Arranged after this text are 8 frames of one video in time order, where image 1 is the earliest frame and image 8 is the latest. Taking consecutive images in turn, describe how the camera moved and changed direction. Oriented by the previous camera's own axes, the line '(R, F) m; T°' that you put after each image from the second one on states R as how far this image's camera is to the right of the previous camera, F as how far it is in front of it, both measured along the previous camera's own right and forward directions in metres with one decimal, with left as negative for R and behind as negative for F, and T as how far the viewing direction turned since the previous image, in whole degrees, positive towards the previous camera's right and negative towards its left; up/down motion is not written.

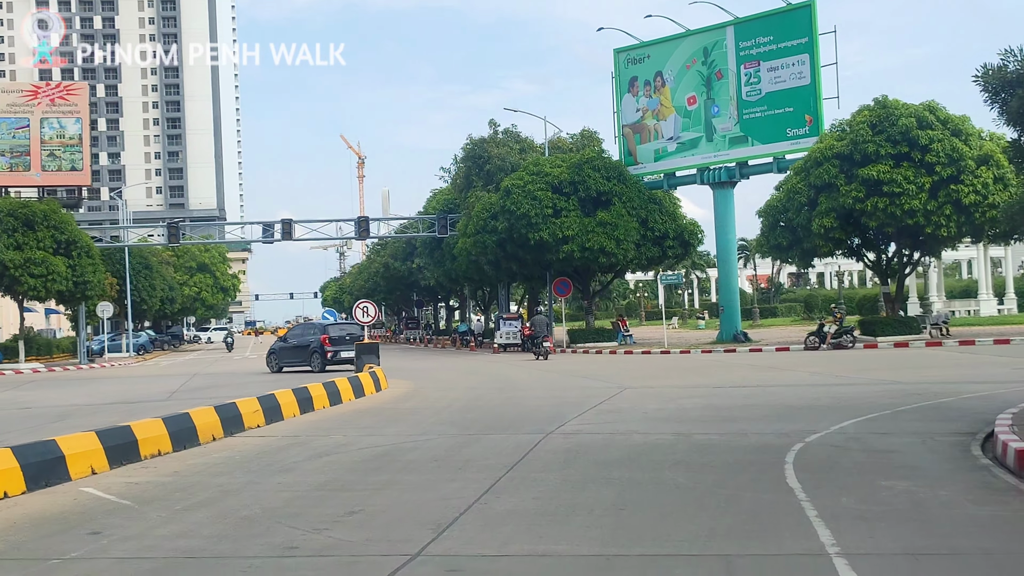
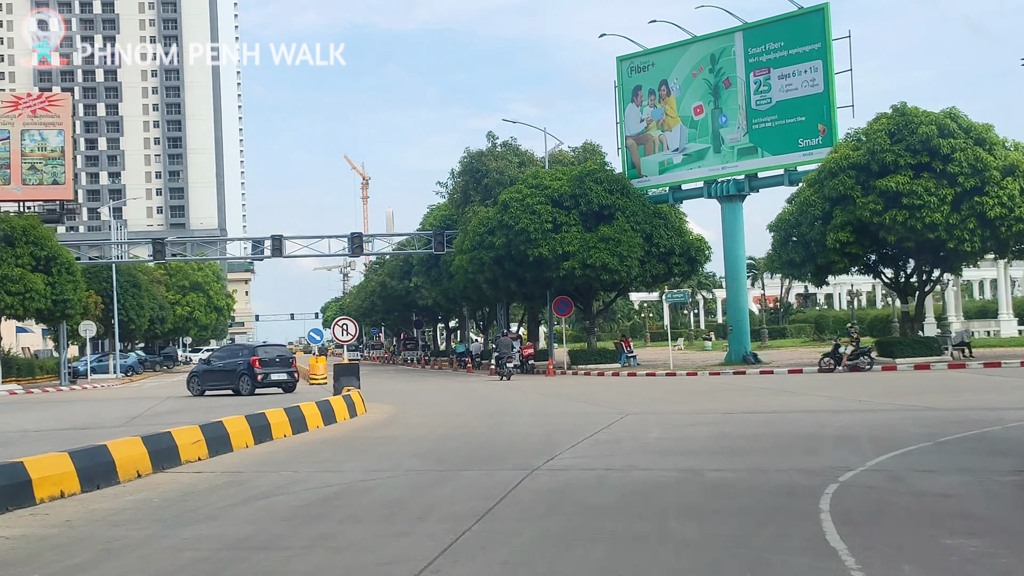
(+0.2, +2.0) m; 0°
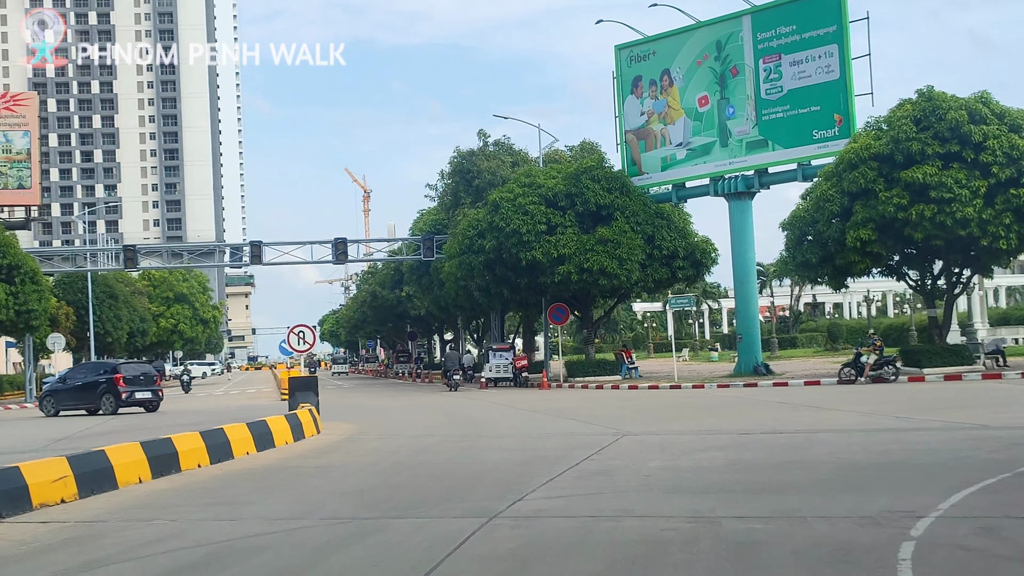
(+0.3, +3.0) m; 0°
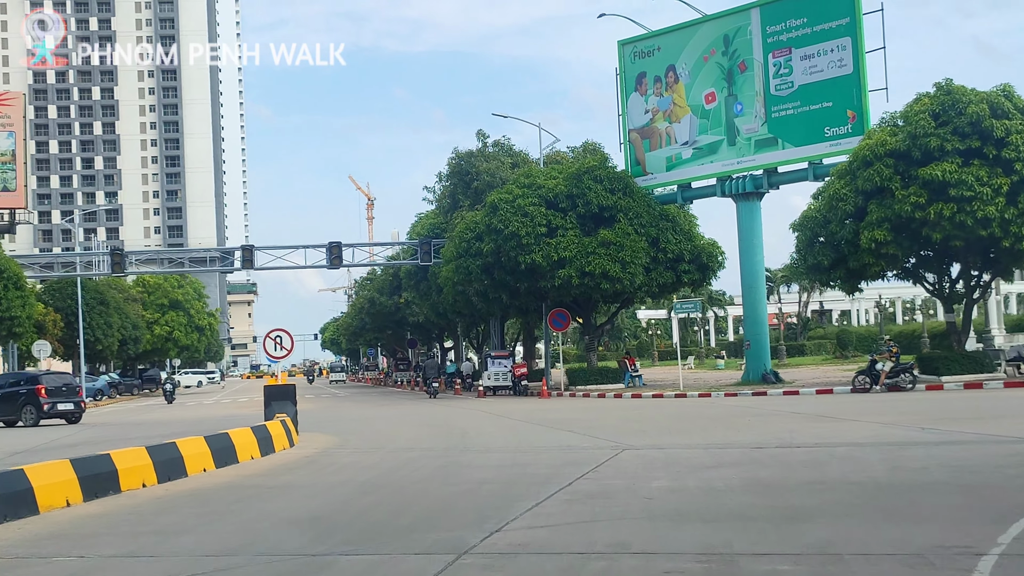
(+0.2, +1.4) m; 0°
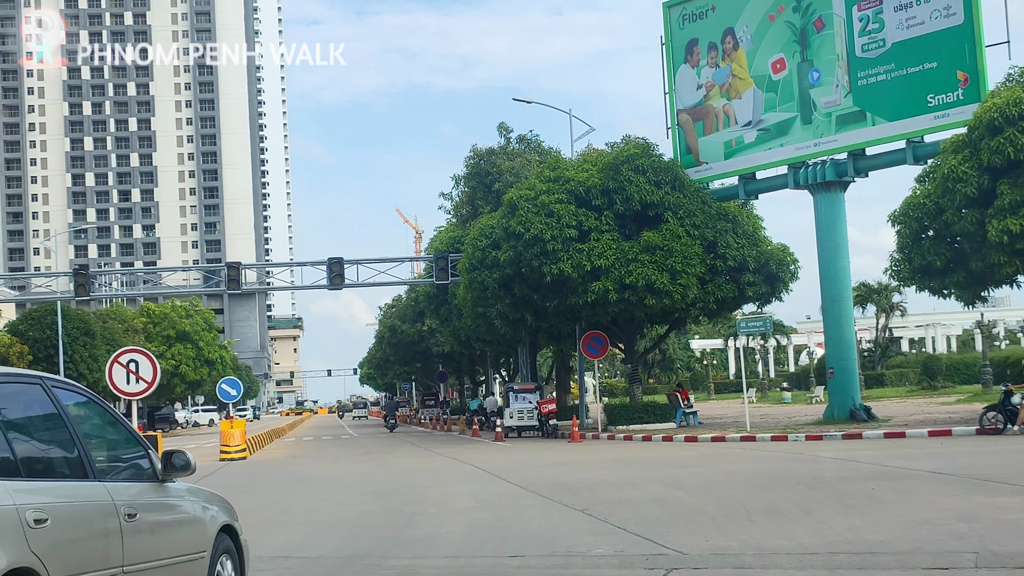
(+0.6, +6.8) m; -2°
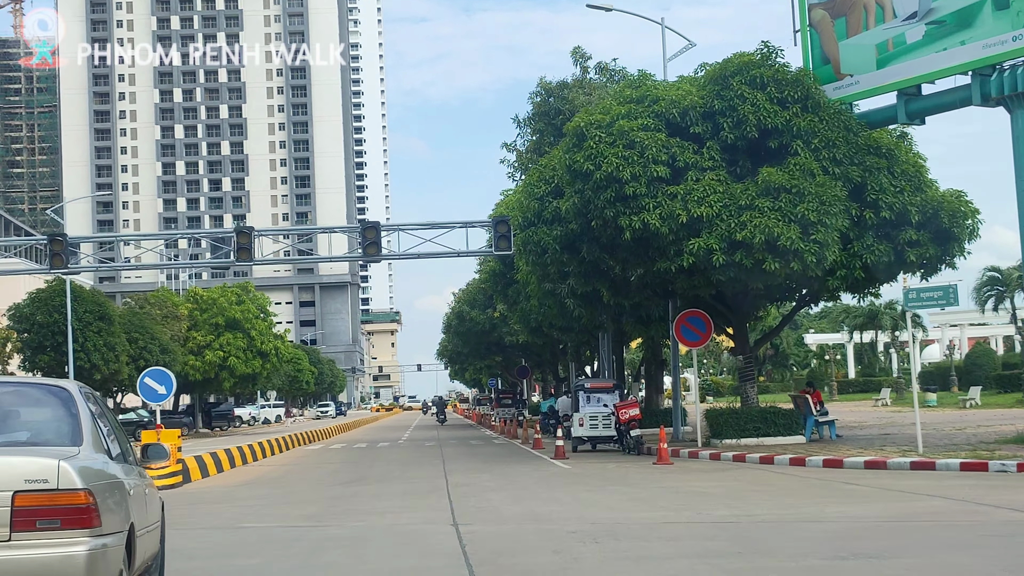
(+0.6, +8.0) m; -4°
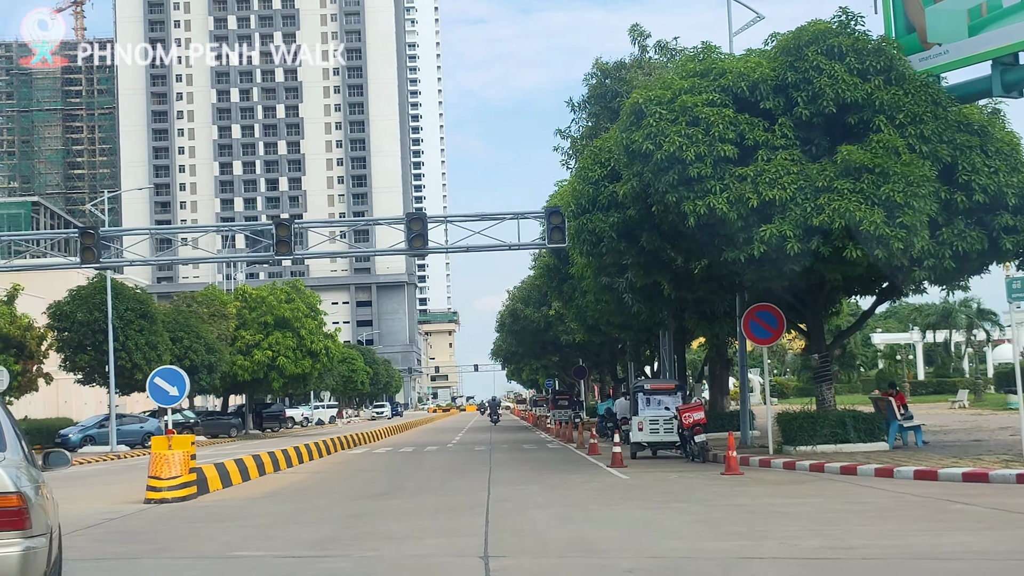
(+0.1, +1.8) m; -2°
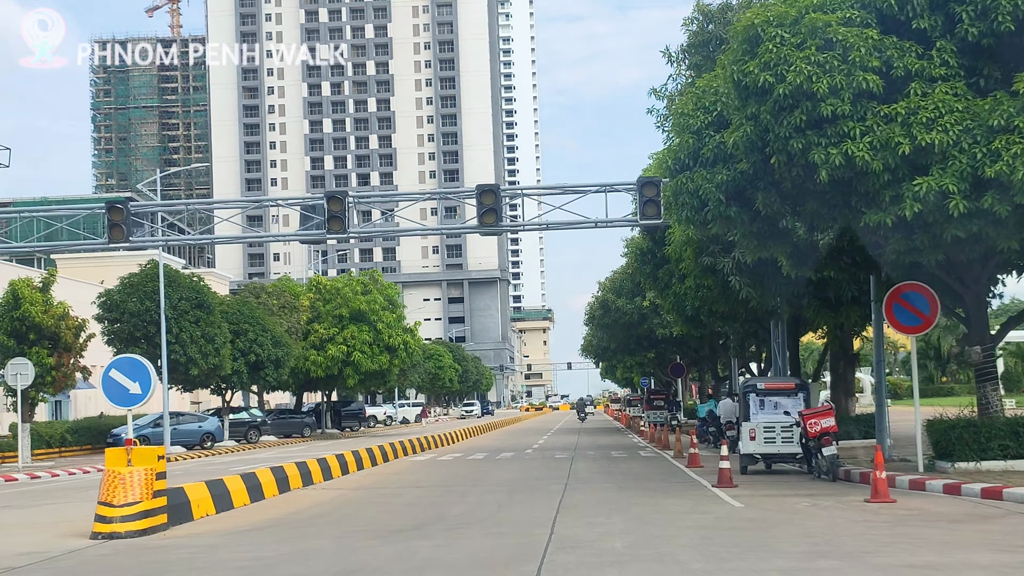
(+0.2, +4.0) m; -4°
